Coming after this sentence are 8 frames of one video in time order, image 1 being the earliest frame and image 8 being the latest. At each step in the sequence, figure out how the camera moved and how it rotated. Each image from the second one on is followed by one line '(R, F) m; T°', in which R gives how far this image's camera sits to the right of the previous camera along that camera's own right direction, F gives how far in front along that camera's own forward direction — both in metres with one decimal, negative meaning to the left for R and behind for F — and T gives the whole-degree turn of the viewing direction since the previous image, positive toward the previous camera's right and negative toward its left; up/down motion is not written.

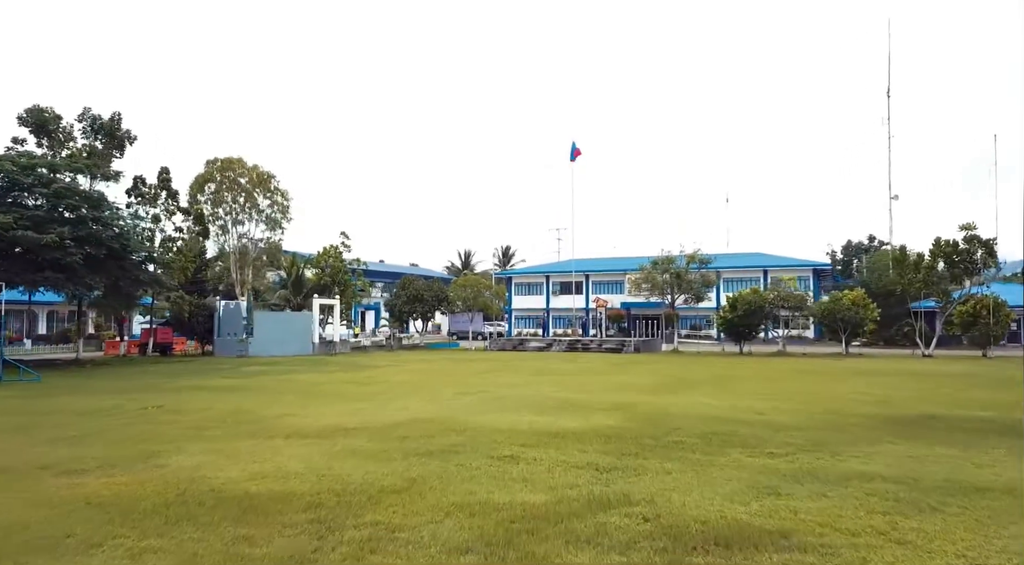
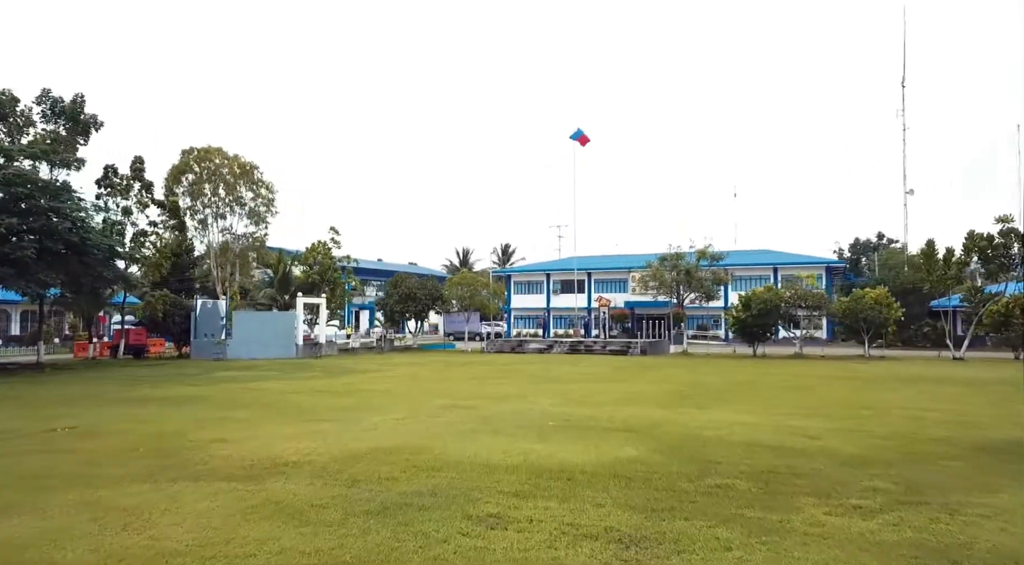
(+0.1, +1.9) m; 0°
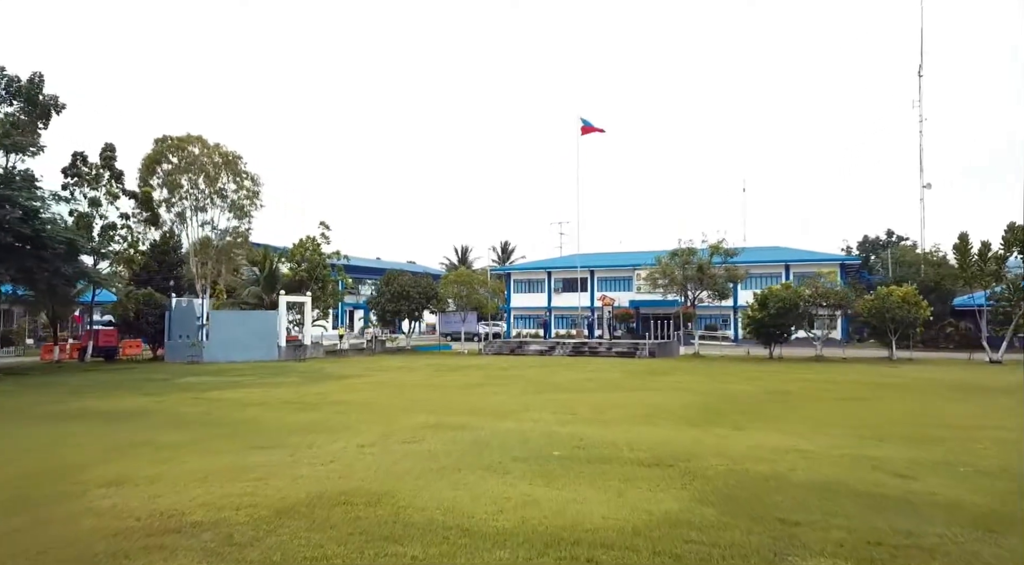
(+0.1, +1.9) m; 0°
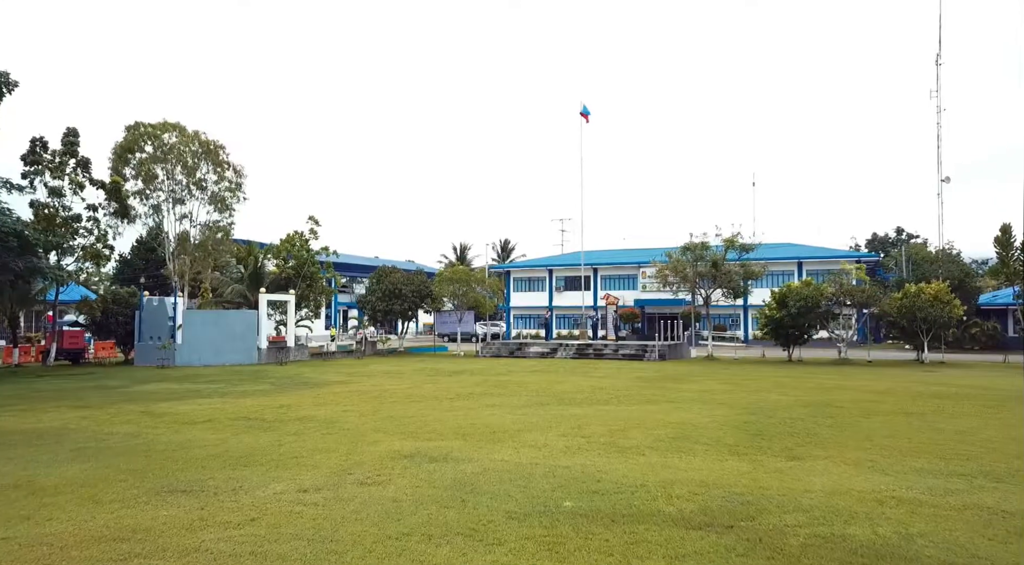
(0.0, +1.9) m; 0°
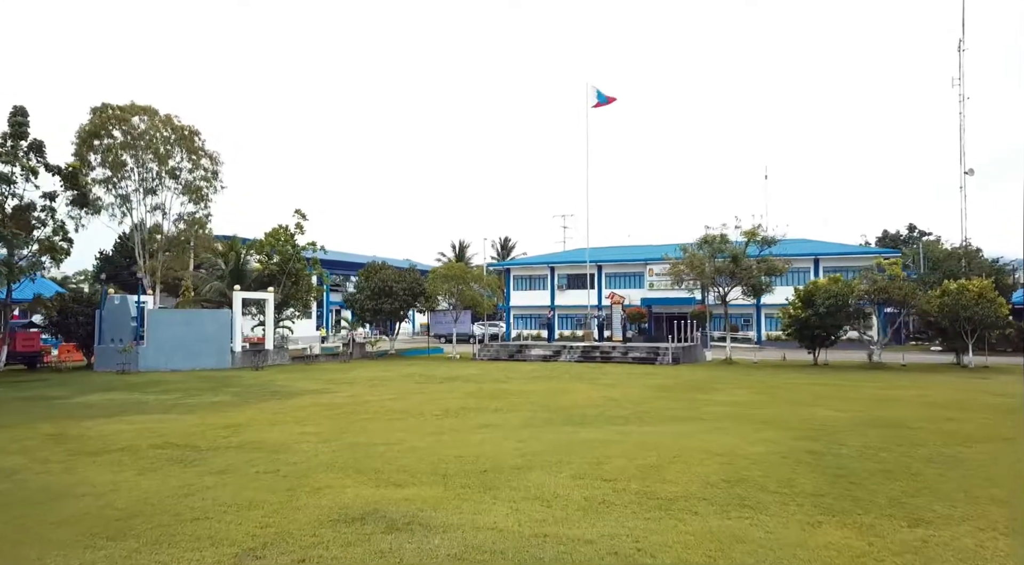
(0.0, +2.1) m; 0°
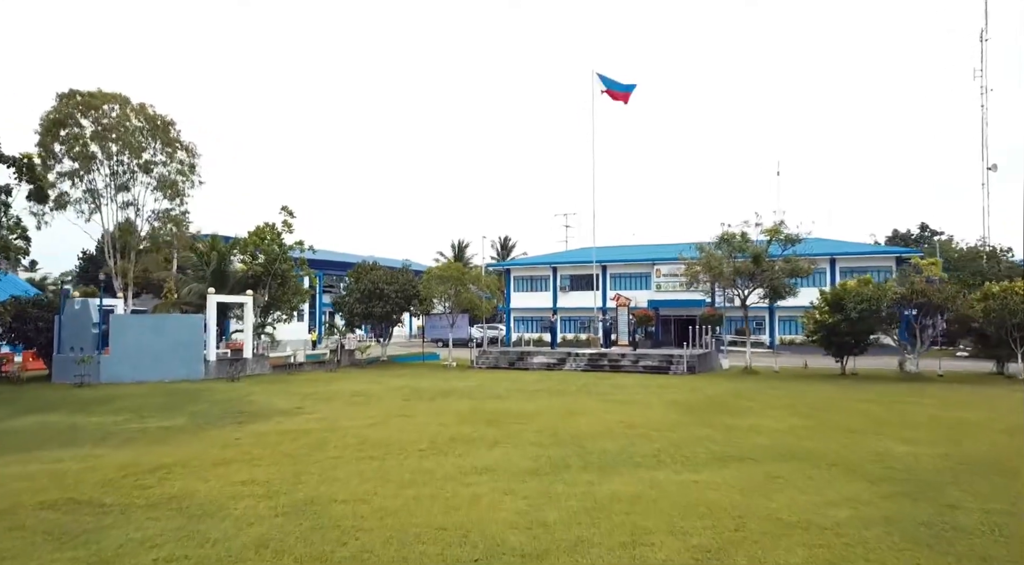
(0.0, +1.9) m; 0°
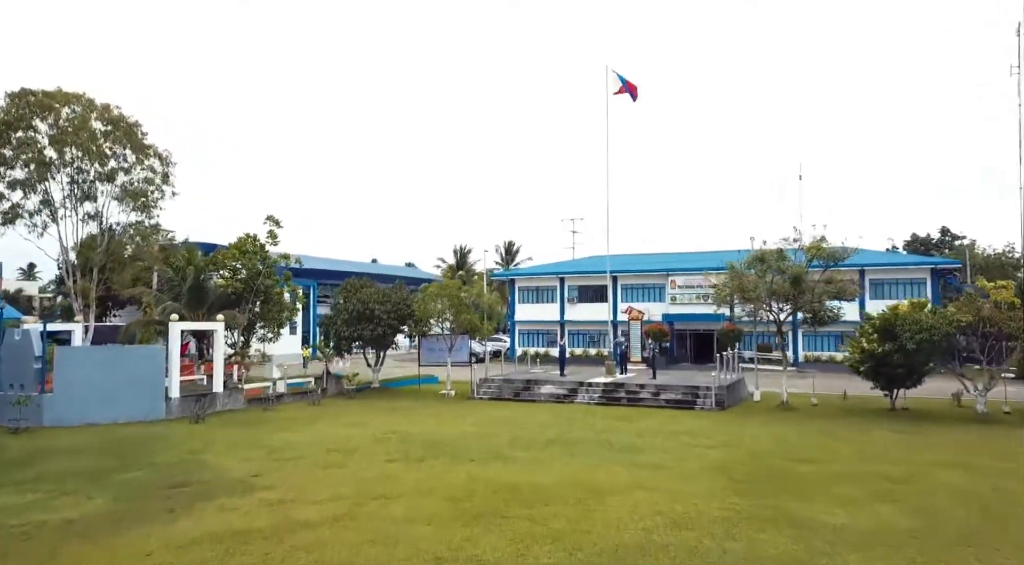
(0.0, +2.4) m; 0°
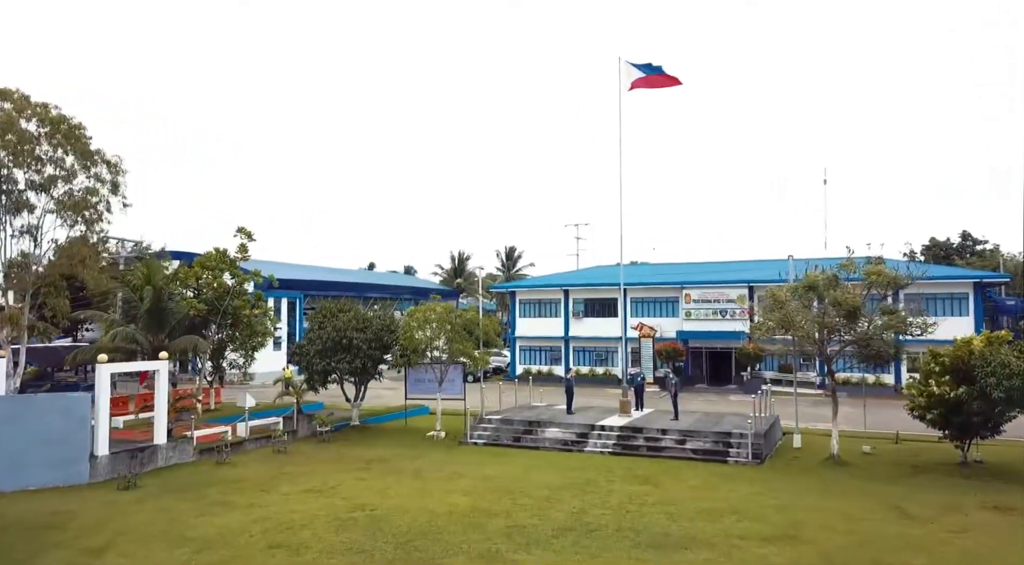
(+0.1, +2.9) m; 0°
